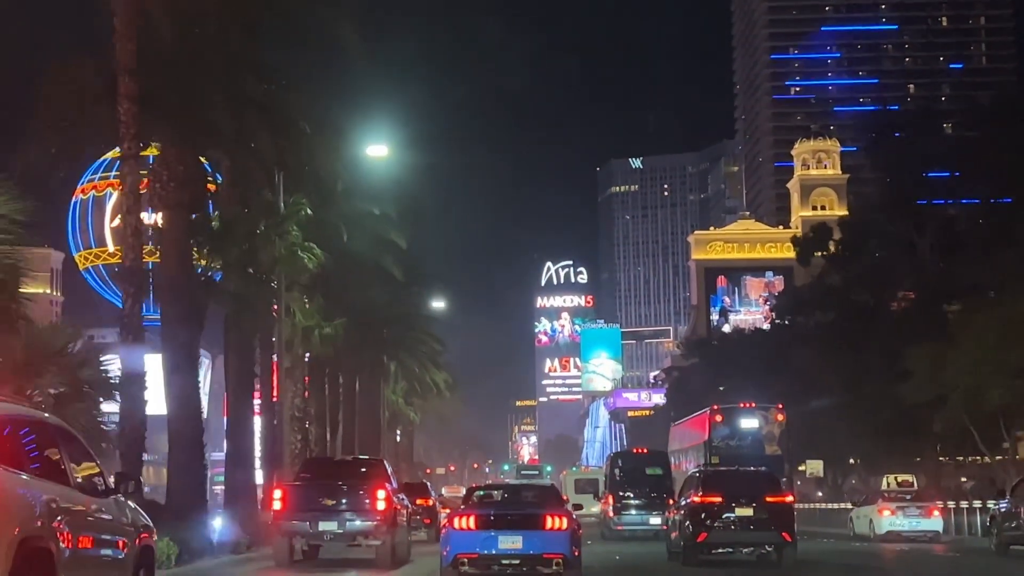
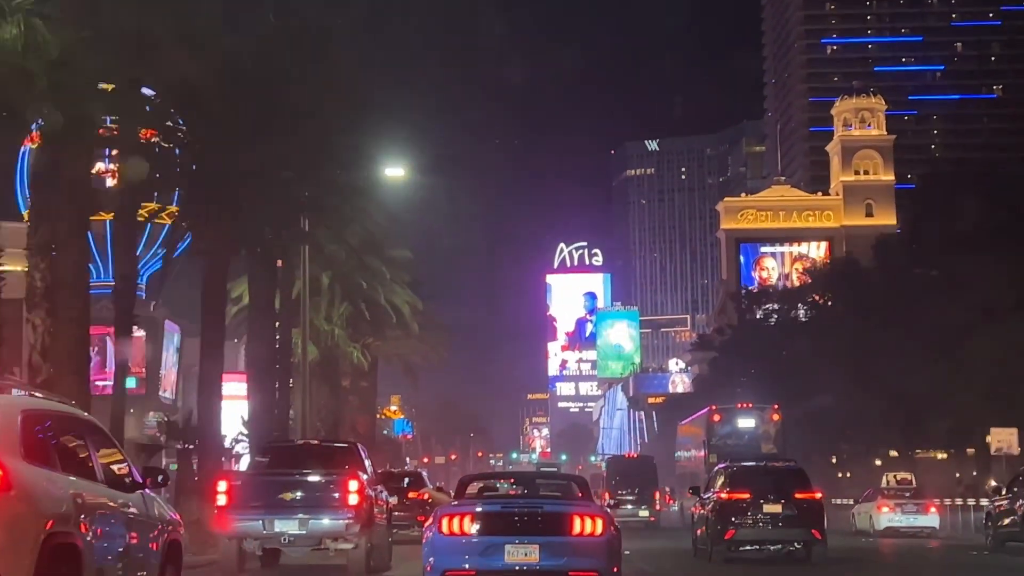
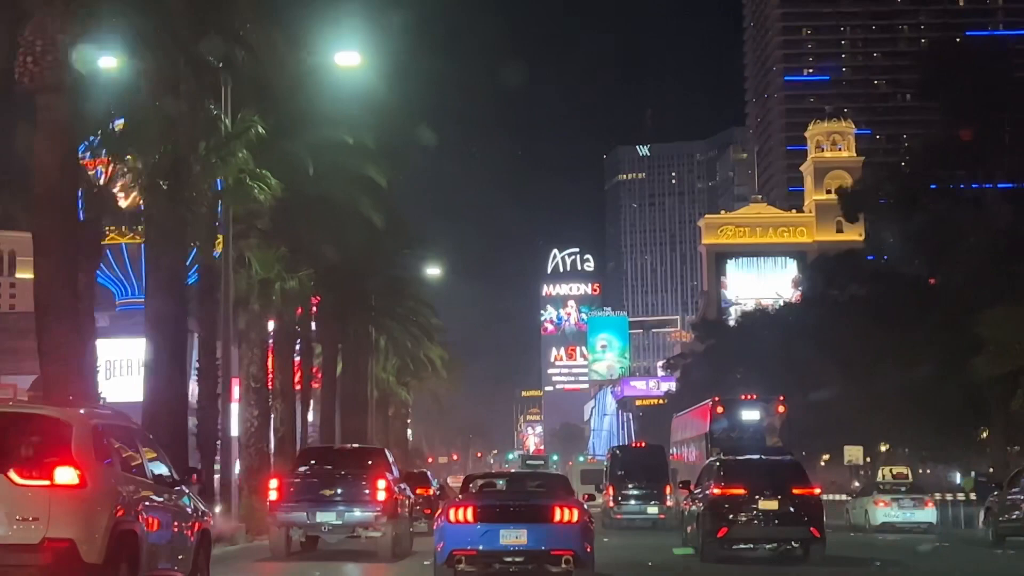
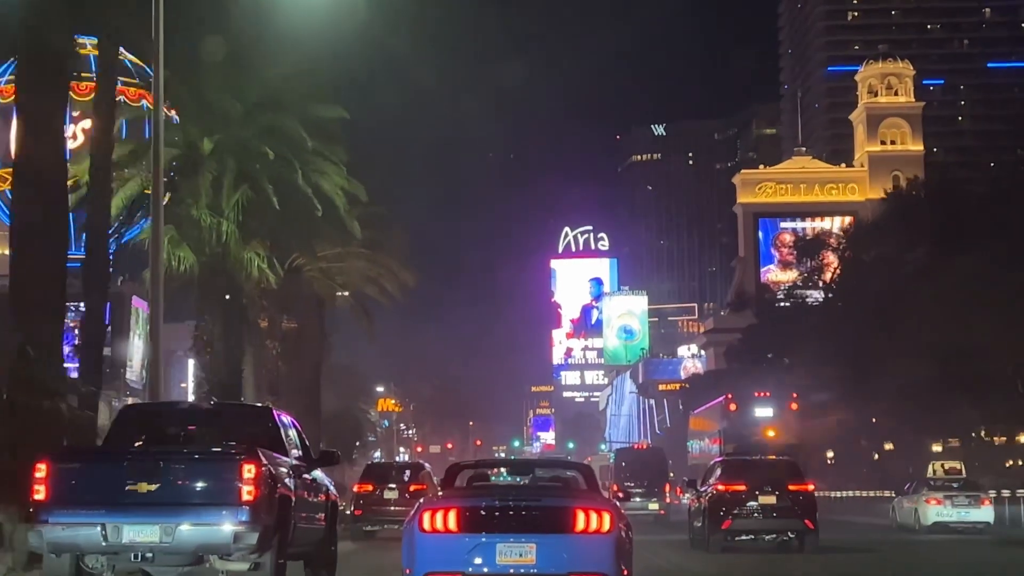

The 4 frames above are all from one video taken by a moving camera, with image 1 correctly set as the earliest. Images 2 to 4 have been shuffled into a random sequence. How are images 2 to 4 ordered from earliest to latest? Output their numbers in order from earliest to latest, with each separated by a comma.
3, 2, 4
